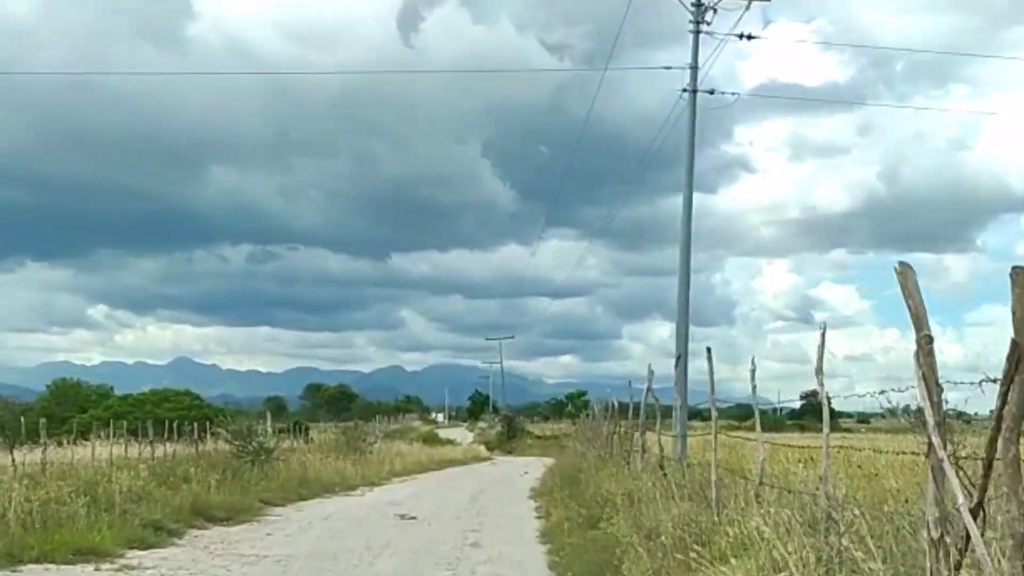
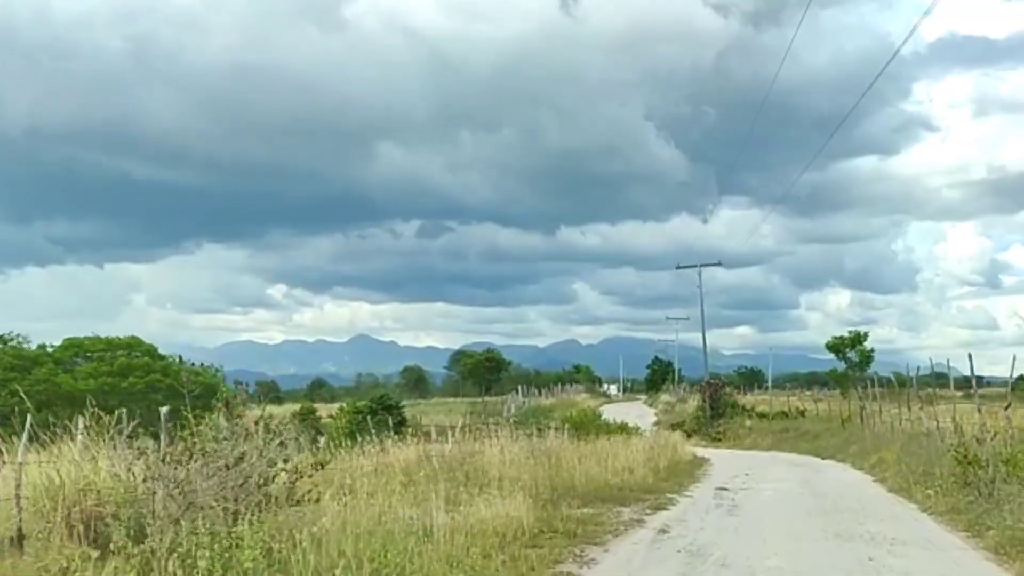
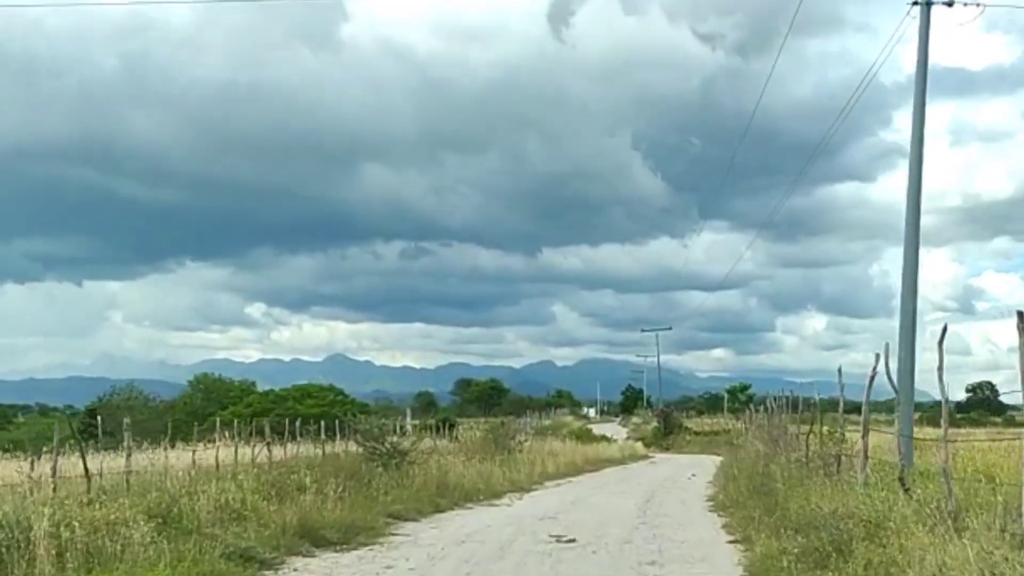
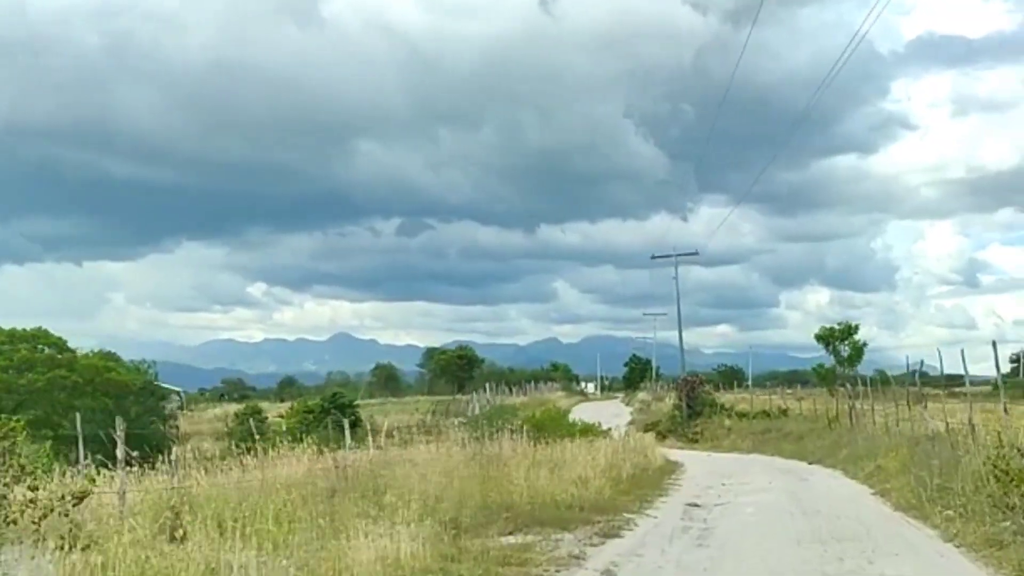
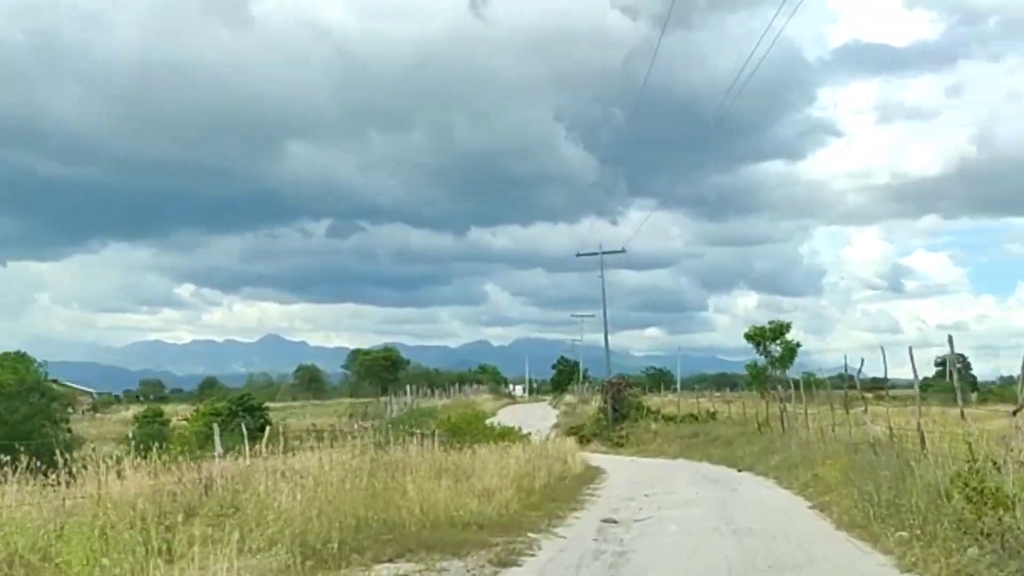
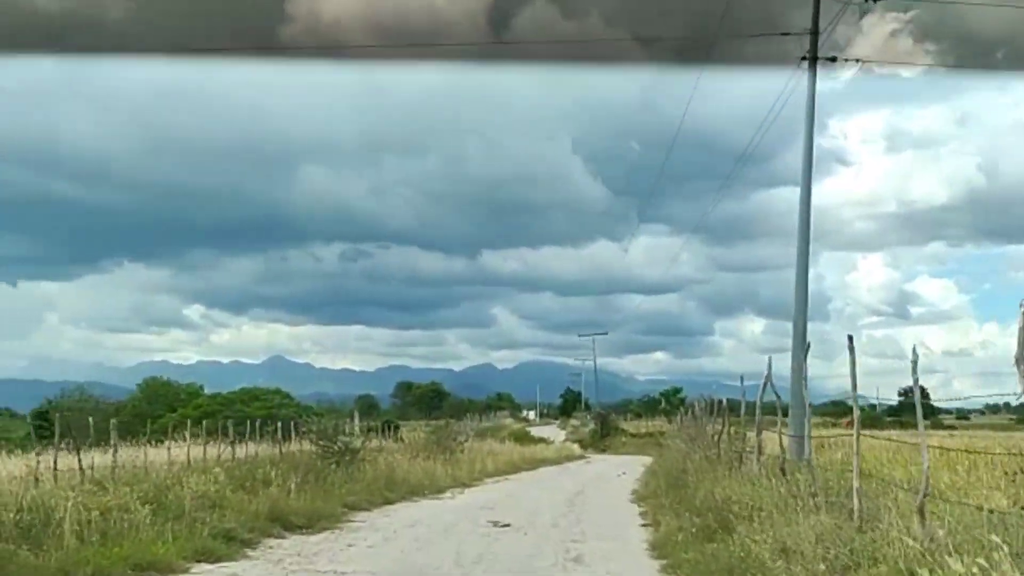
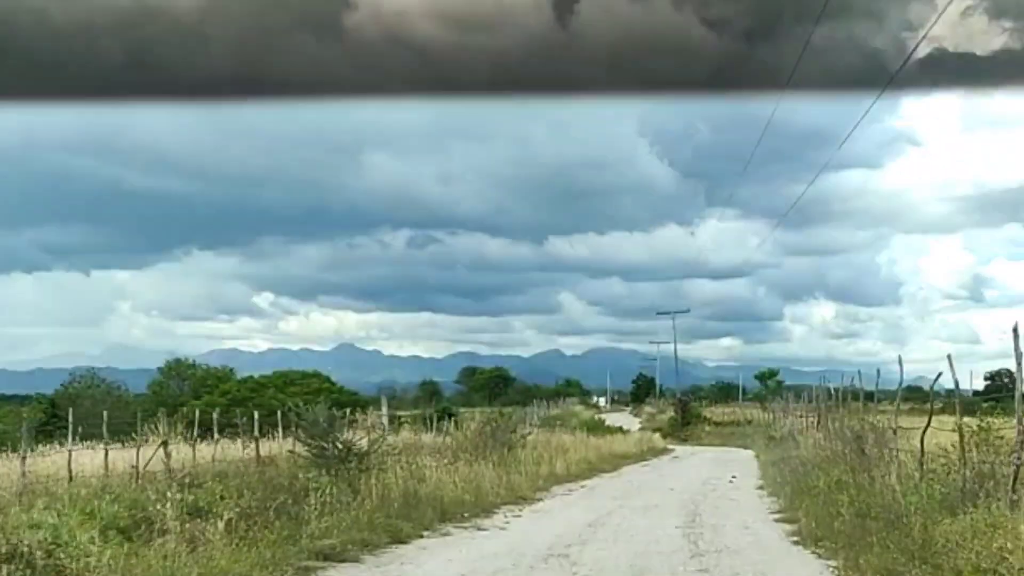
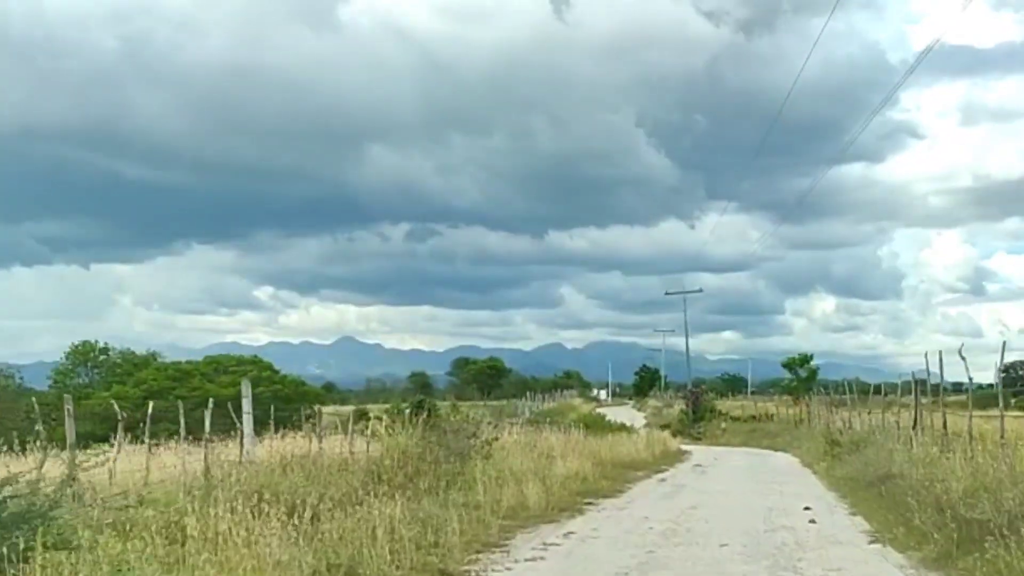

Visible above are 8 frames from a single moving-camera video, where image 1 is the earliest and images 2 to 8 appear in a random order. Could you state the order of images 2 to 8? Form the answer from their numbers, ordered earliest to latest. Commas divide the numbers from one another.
6, 3, 7, 8, 2, 4, 5
